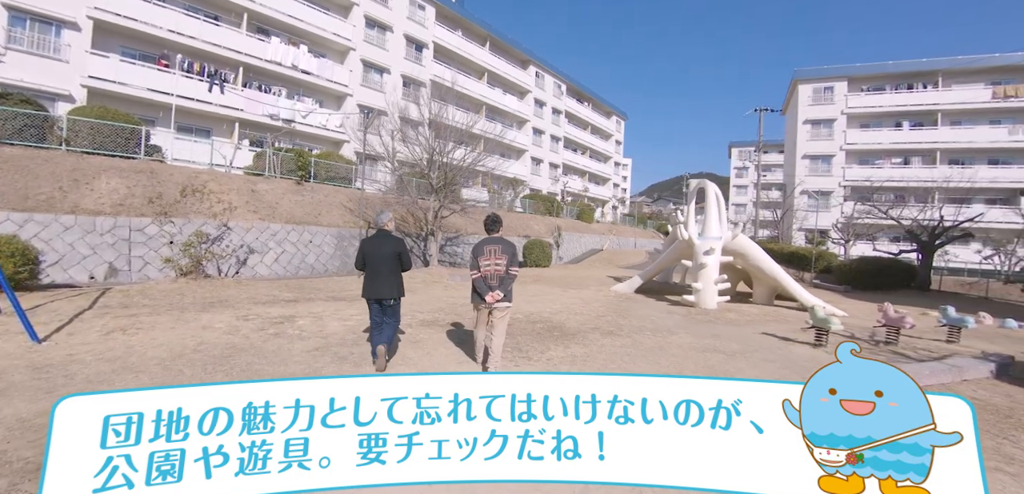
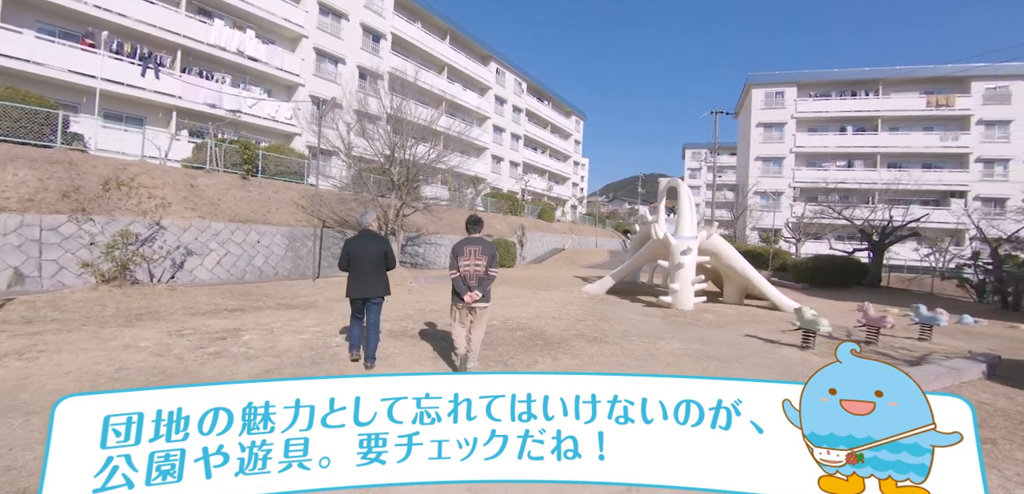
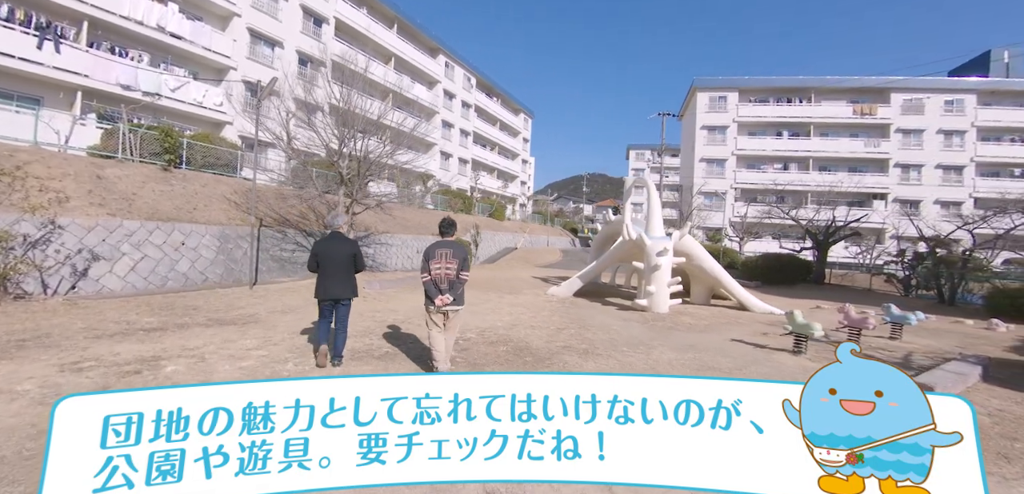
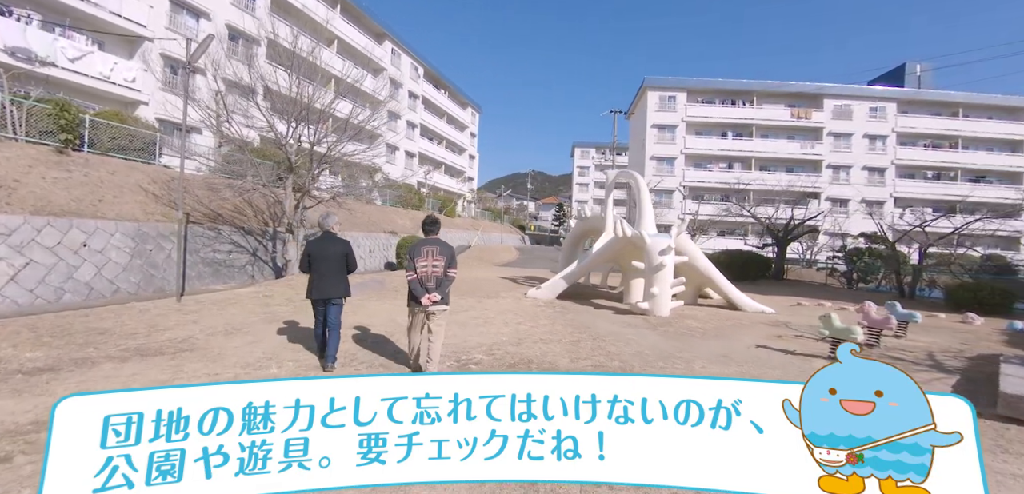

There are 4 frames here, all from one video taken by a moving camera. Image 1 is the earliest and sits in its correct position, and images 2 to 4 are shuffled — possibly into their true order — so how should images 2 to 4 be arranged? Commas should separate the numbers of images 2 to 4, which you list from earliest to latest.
2, 3, 4
